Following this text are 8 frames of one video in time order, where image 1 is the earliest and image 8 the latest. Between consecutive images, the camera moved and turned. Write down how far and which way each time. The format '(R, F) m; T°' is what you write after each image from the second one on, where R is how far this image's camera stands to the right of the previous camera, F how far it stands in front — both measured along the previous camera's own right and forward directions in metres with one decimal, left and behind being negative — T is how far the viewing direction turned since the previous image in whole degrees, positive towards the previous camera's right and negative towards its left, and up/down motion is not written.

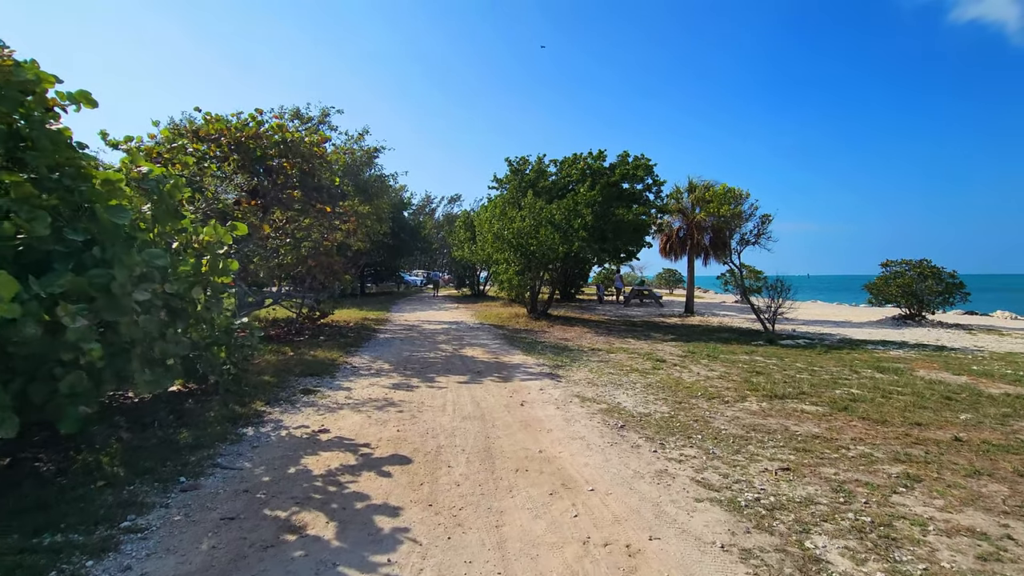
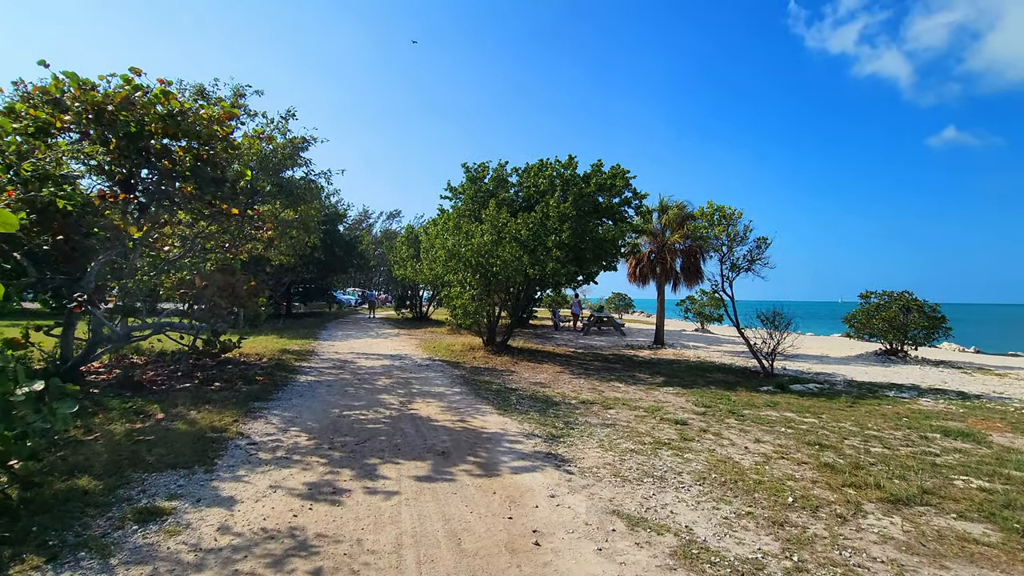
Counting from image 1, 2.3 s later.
(-0.5, +2.6) m; +7°
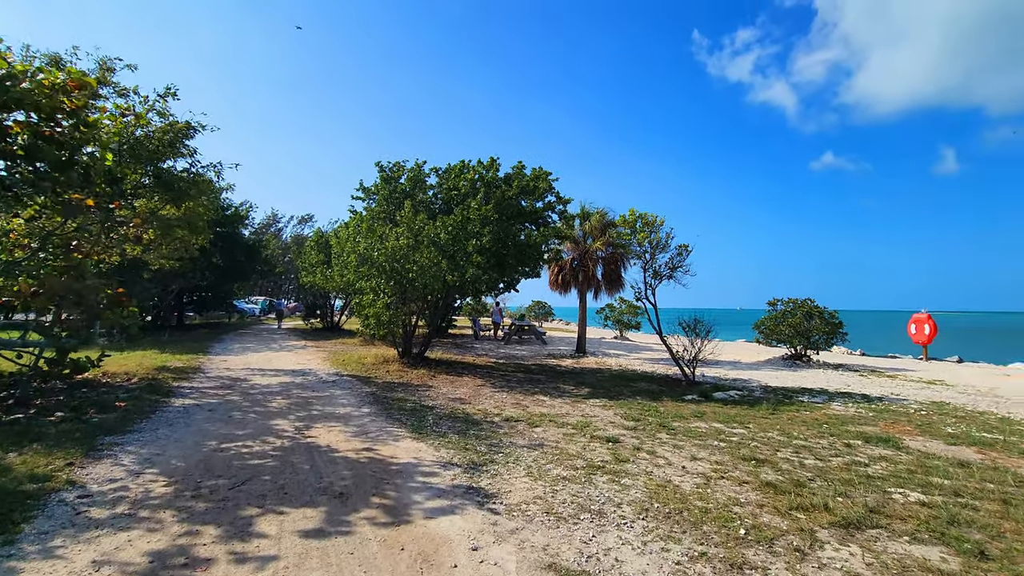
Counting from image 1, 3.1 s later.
(0.0, +0.8) m; +9°
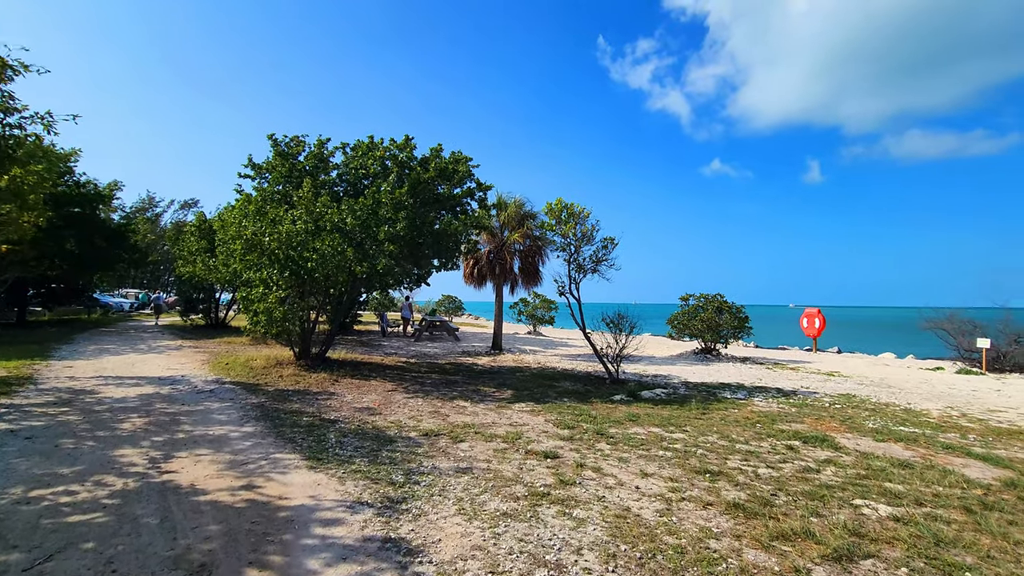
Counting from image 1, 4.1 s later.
(-0.2, +1.1) m; +10°
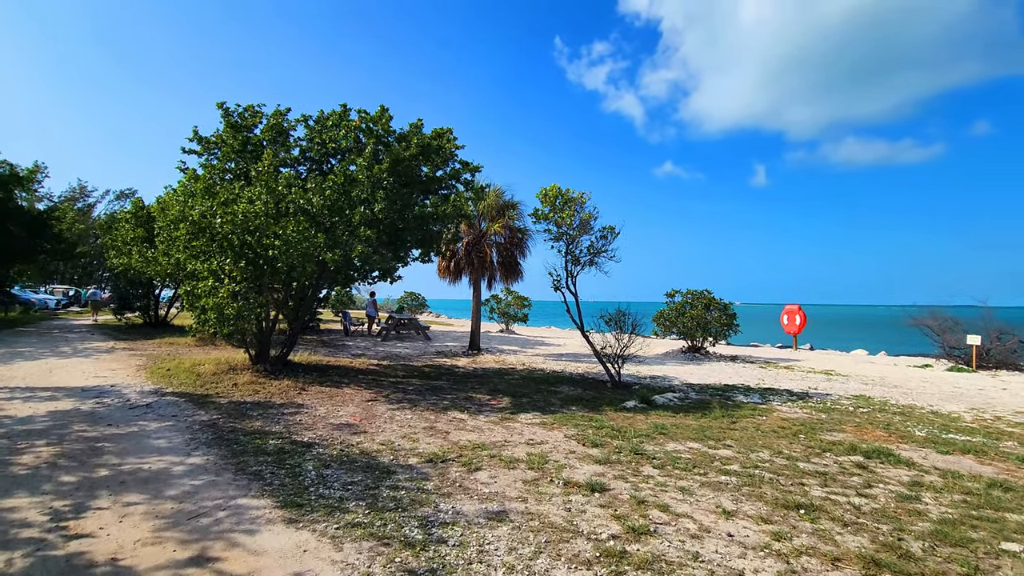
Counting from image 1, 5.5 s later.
(-0.7, +1.3) m; +5°
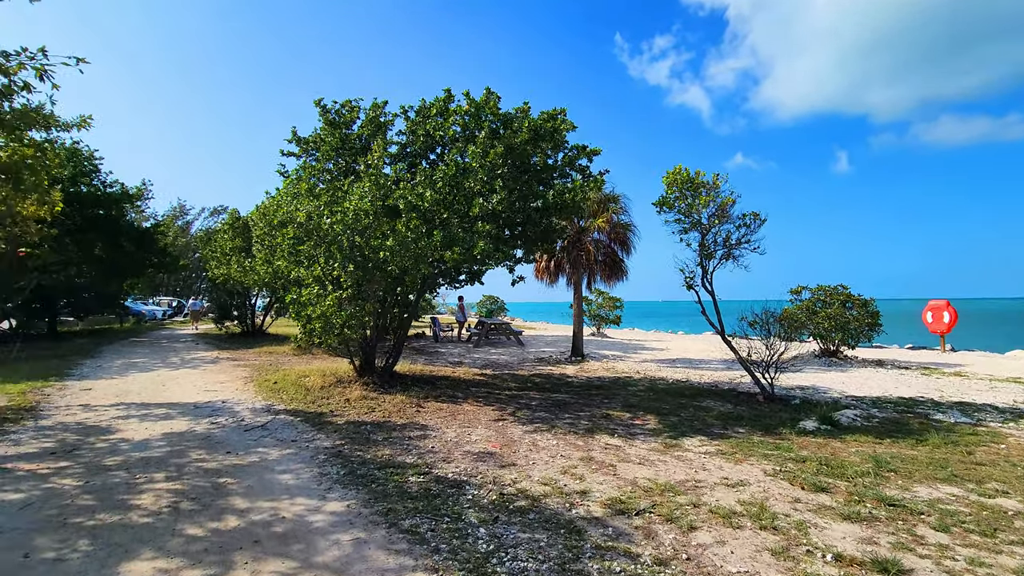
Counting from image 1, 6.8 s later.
(-1.1, +1.1) m; -7°
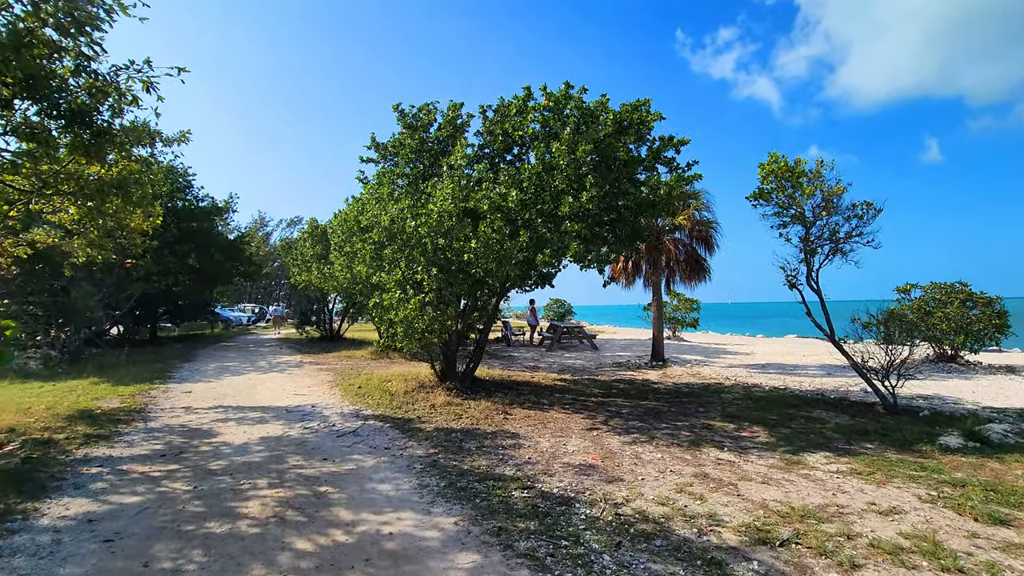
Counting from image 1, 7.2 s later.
(-0.4, +0.3) m; -7°
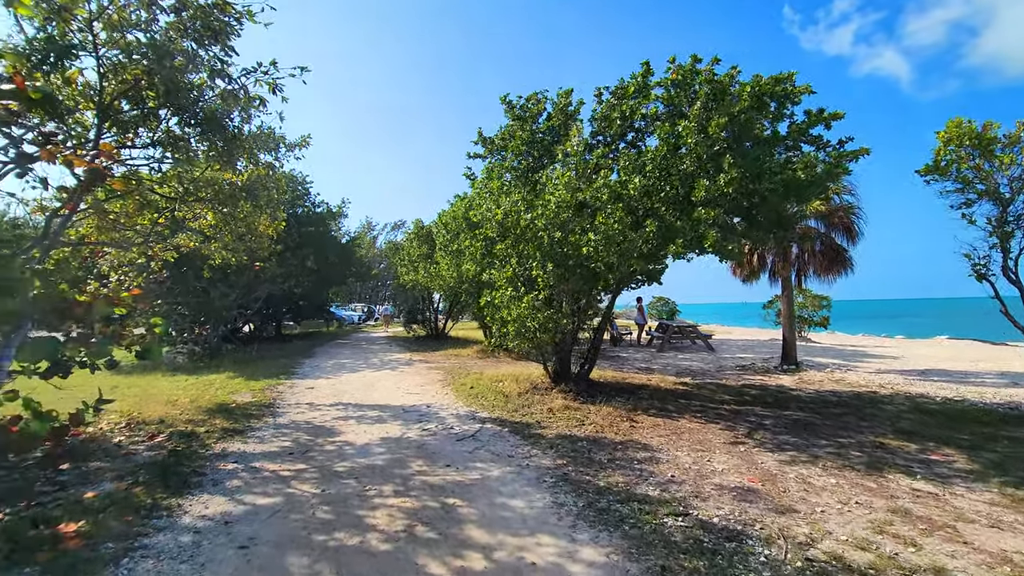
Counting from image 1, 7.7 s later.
(-0.4, +0.5) m; -10°
